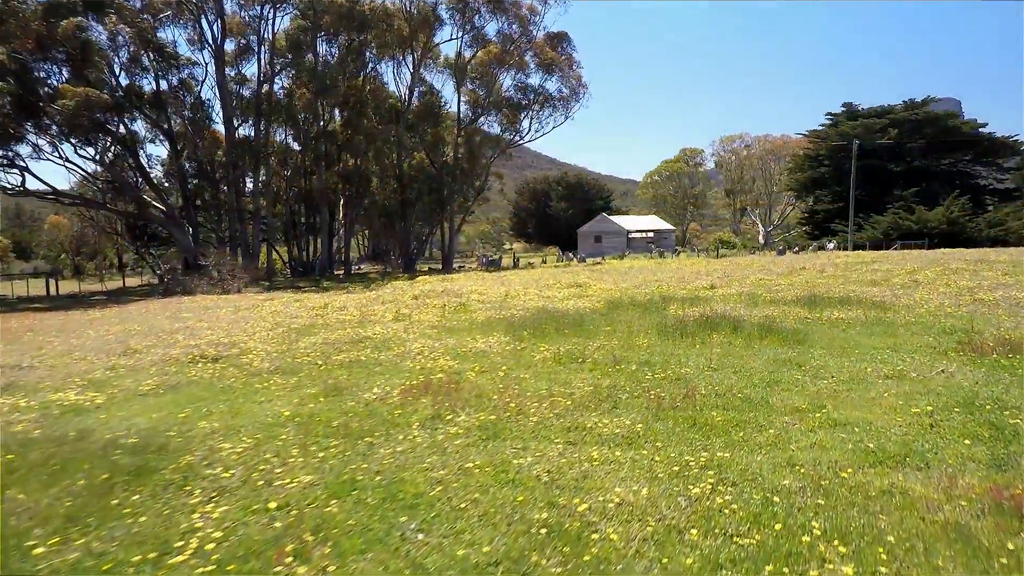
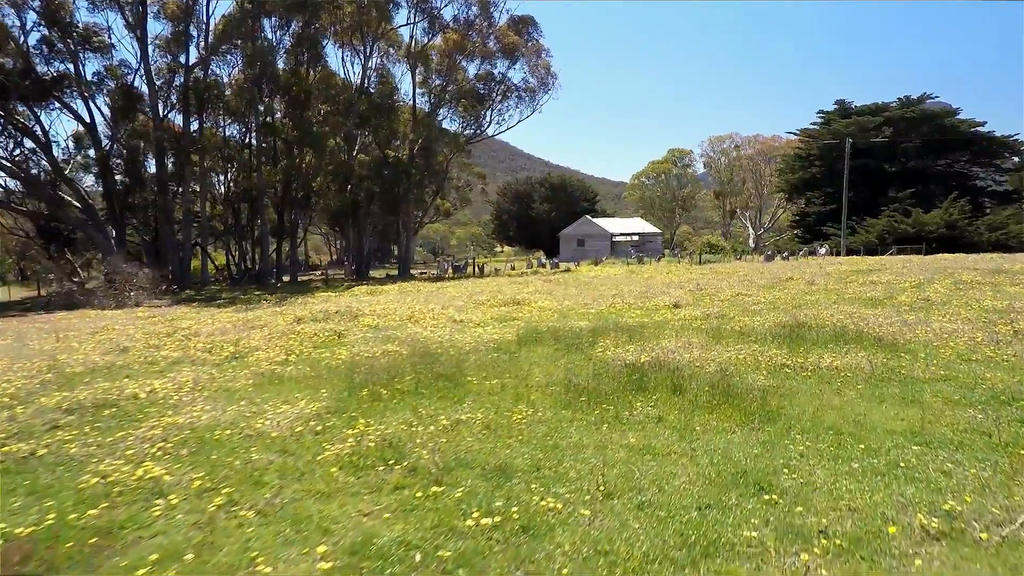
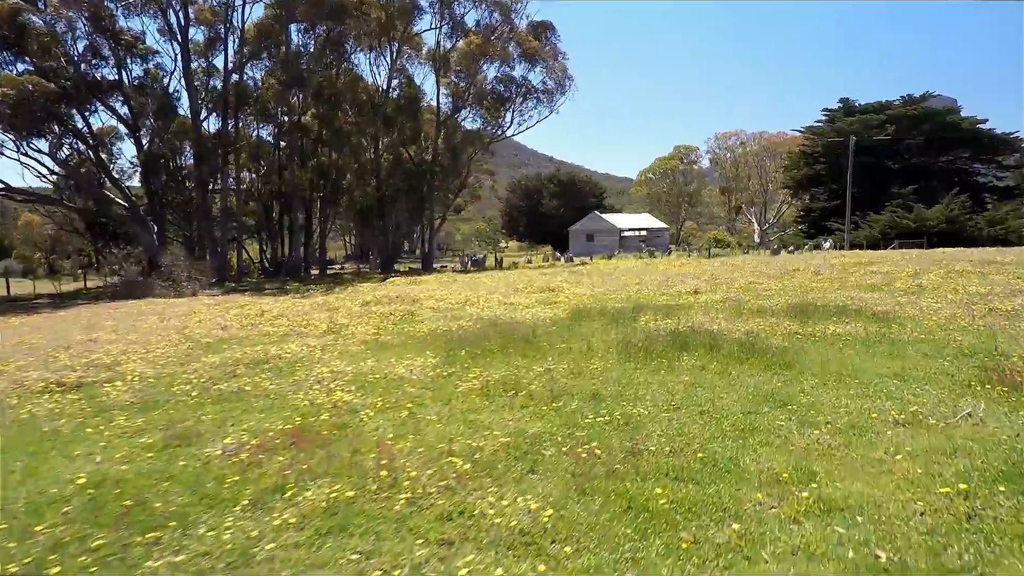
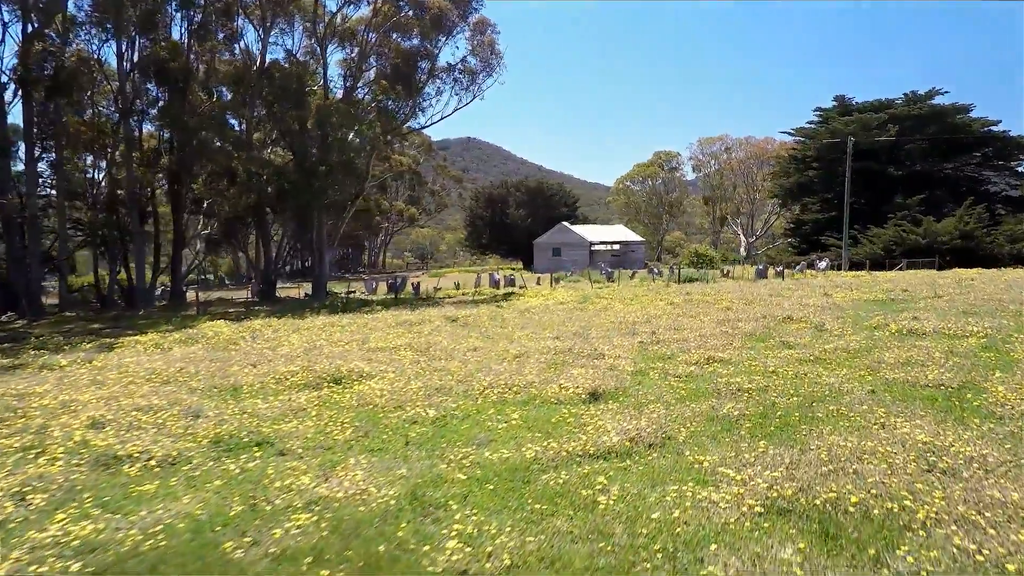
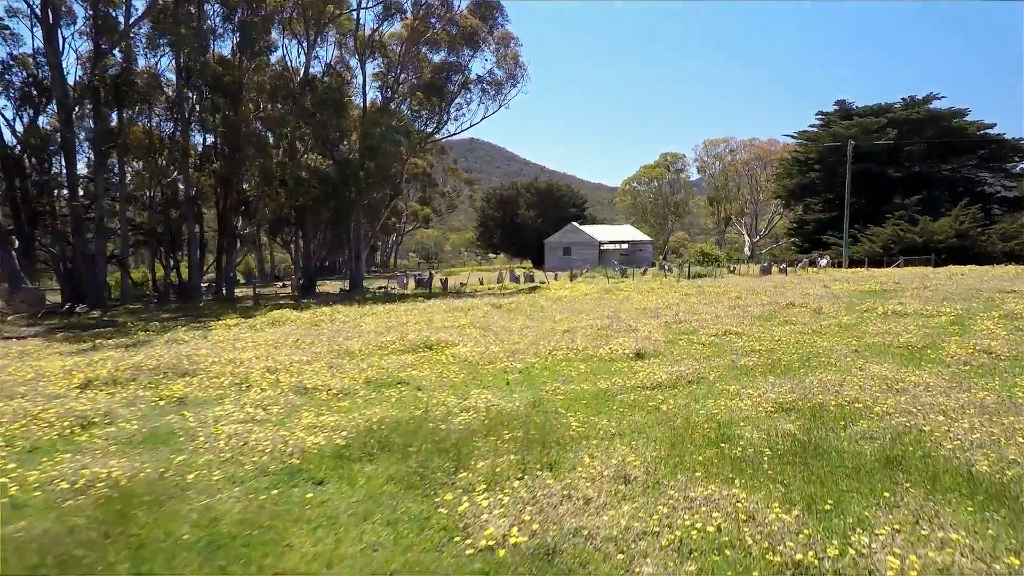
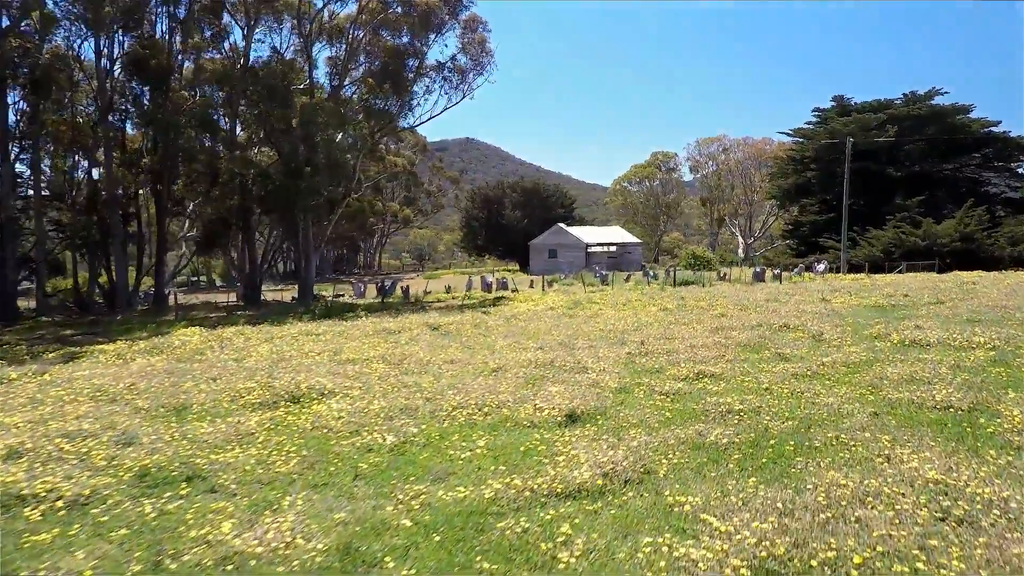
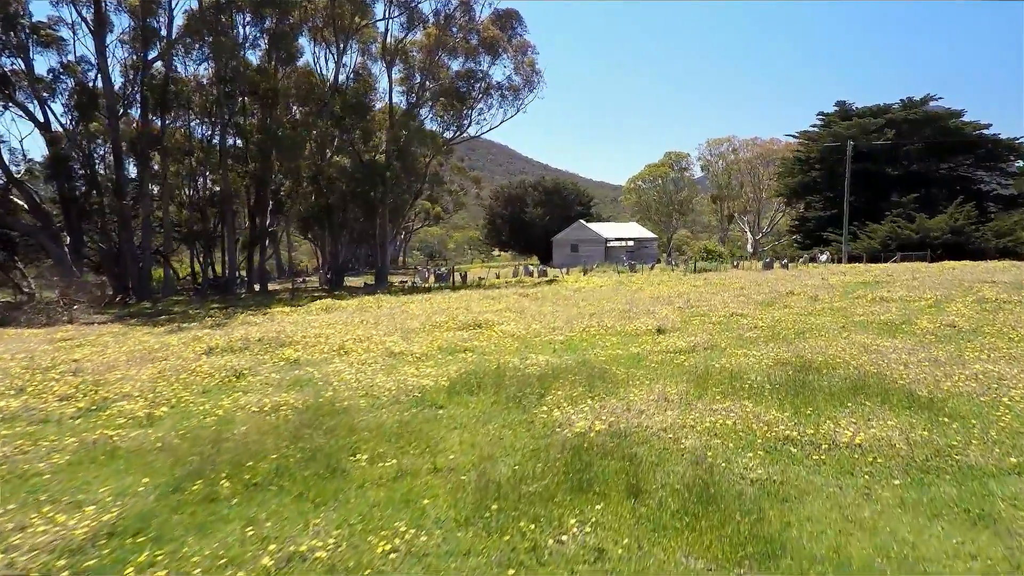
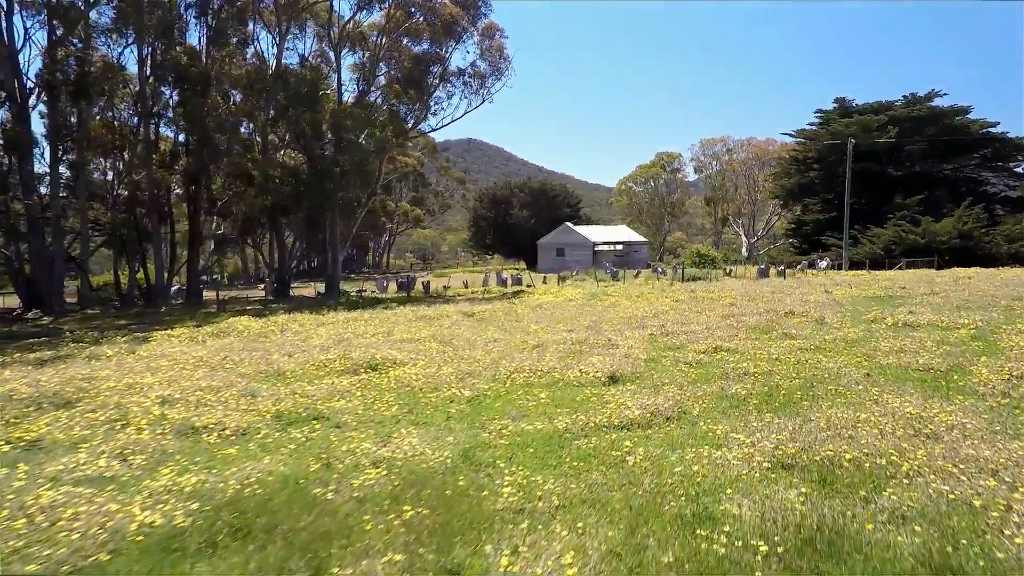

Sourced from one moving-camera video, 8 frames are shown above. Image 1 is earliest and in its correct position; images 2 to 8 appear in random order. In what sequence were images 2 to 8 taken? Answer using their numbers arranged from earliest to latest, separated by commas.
3, 2, 7, 5, 8, 4, 6
